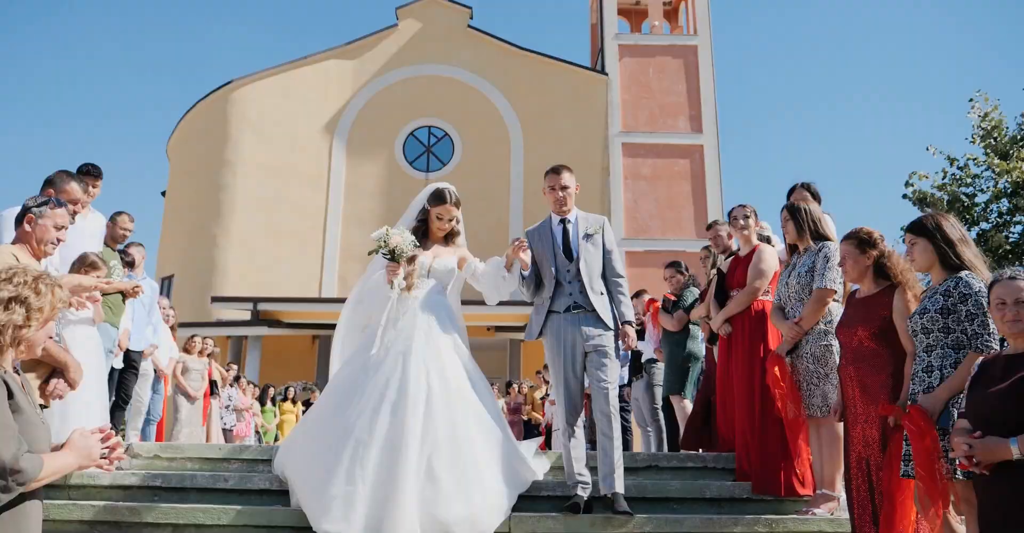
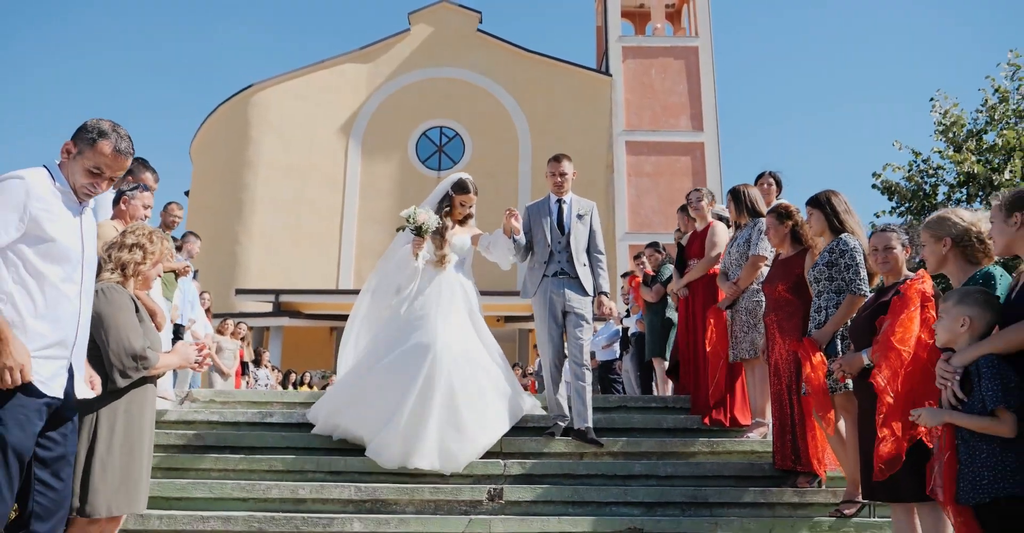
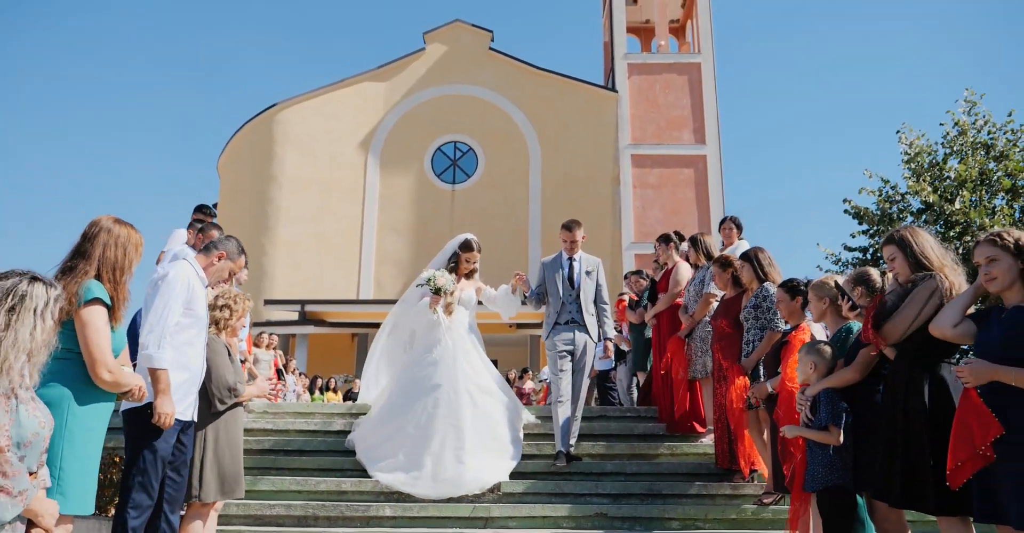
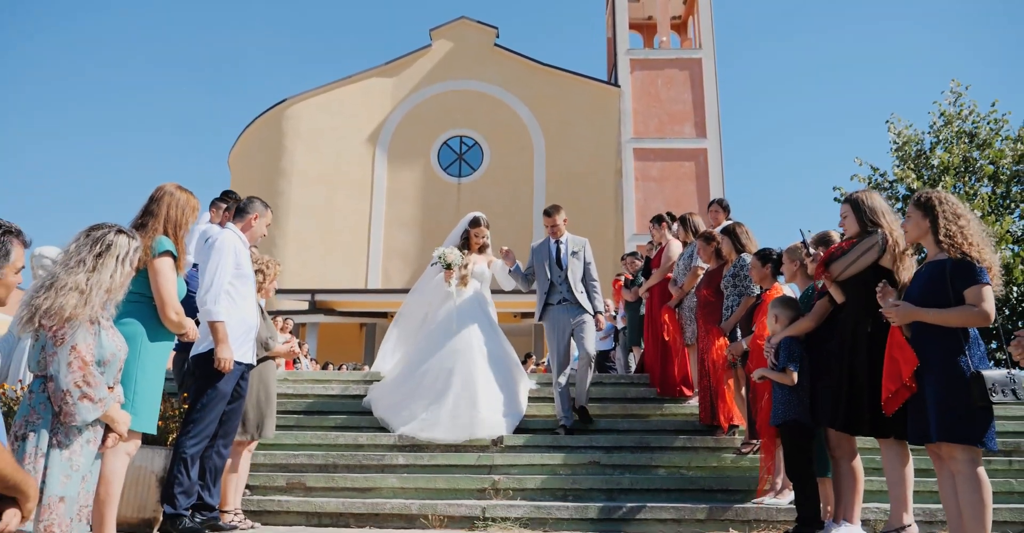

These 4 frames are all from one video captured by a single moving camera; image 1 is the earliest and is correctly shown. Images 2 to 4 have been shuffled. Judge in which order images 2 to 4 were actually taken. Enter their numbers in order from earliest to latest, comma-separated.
2, 3, 4
